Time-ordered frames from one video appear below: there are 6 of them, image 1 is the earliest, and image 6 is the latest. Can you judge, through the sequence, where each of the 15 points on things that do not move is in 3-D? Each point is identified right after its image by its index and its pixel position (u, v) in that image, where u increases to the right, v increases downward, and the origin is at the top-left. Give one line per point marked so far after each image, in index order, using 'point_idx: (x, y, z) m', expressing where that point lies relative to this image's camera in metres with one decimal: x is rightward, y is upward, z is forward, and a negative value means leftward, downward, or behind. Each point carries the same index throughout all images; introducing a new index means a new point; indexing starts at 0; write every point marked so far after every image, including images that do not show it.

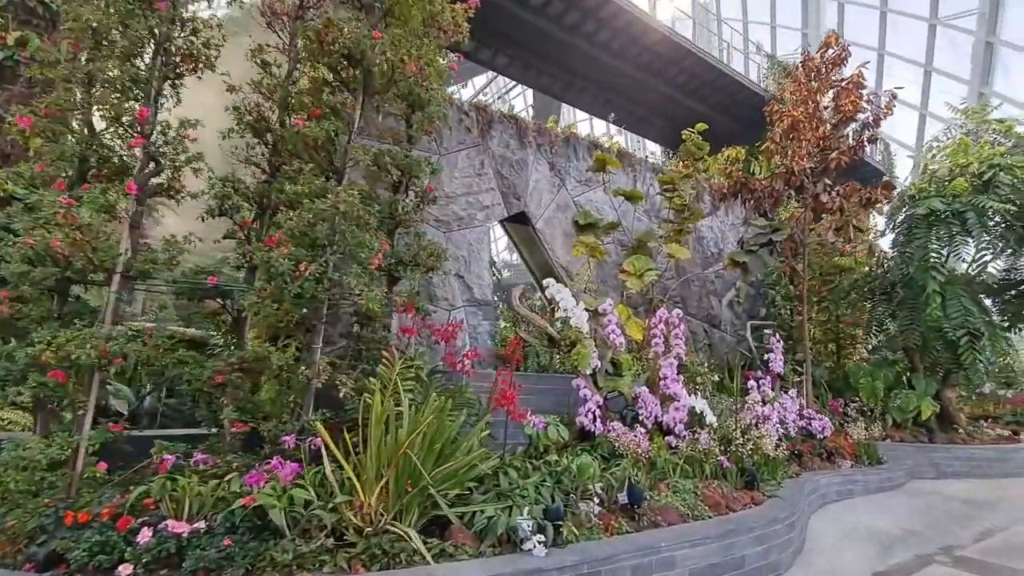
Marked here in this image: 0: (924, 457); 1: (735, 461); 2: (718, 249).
0: (+5.4, -2.2, +6.5) m
1: (+1.8, -1.4, +4.1) m
2: (+3.3, +0.6, +7.9) m
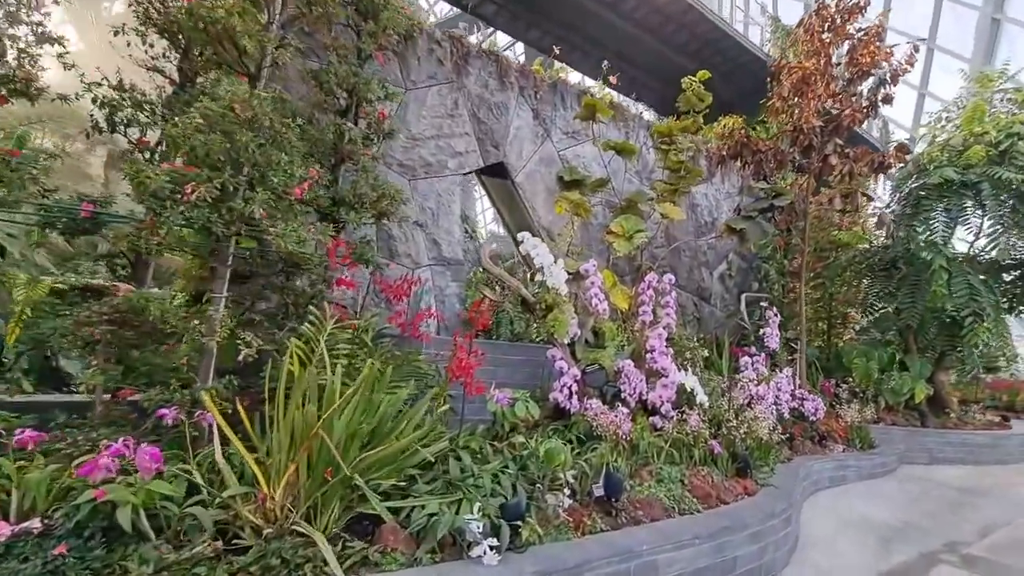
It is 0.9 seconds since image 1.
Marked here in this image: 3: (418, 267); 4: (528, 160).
0: (+5.0, -1.9, +6.2) m
1: (+1.6, -1.2, +3.7) m
2: (+3.0, +1.0, +7.4) m
3: (-1.0, +0.2, +4.3) m
4: (+0.2, +1.3, +5.3) m
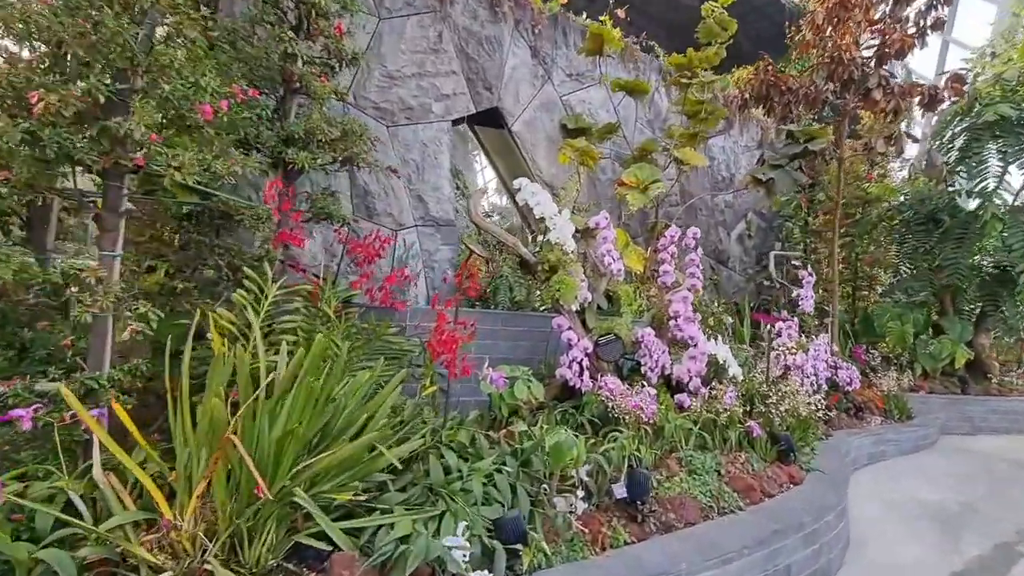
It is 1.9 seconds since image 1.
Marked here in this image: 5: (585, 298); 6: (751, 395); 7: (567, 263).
0: (+5.1, -1.4, +5.7) m
1: (+1.6, -0.9, +3.2) m
2: (+3.0, +1.5, +6.8) m
3: (-1.0, +0.5, +3.8) m
4: (+0.1, +1.7, +4.6) m
5: (+0.4, -0.1, +2.9) m
6: (+1.6, -0.7, +3.3) m
7: (+0.3, +0.1, +2.9) m
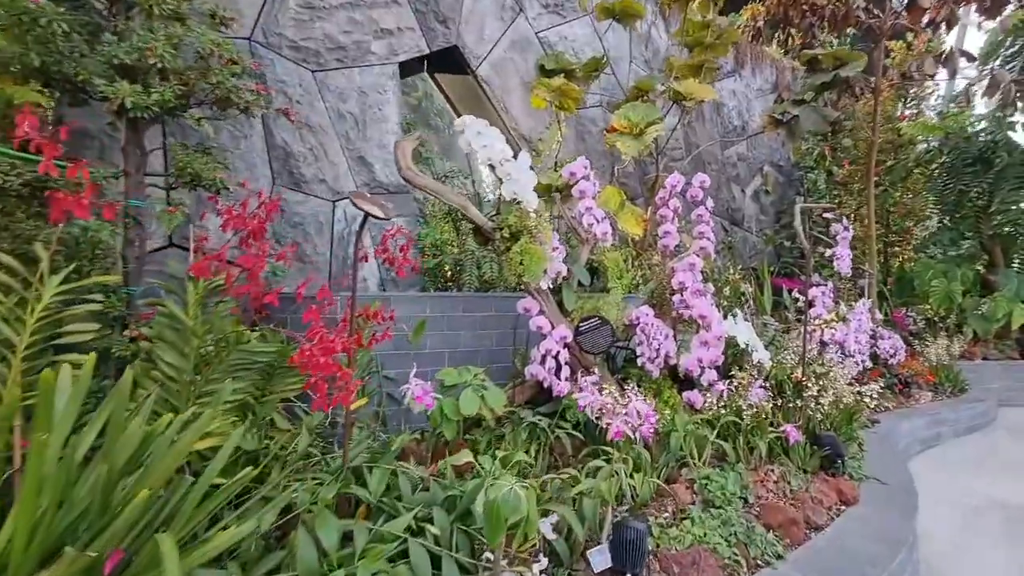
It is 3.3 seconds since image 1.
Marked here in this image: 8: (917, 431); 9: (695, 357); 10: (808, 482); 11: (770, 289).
0: (+5.0, -0.9, +4.9) m
1: (+1.4, -0.7, +2.5) m
2: (+2.7, +2.0, +5.9) m
3: (-1.2, +0.6, +3.1) m
4: (-0.1, +1.9, +3.9) m
5: (+0.2, +0.1, +2.2) m
6: (+1.4, -0.5, +2.6) m
7: (+0.1, +0.2, +2.2) m
8: (+2.9, -1.0, +3.6) m
9: (+0.8, -0.3, +2.3) m
10: (+1.3, -0.8, +2.1) m
11: (+2.1, 0.0, +4.1) m
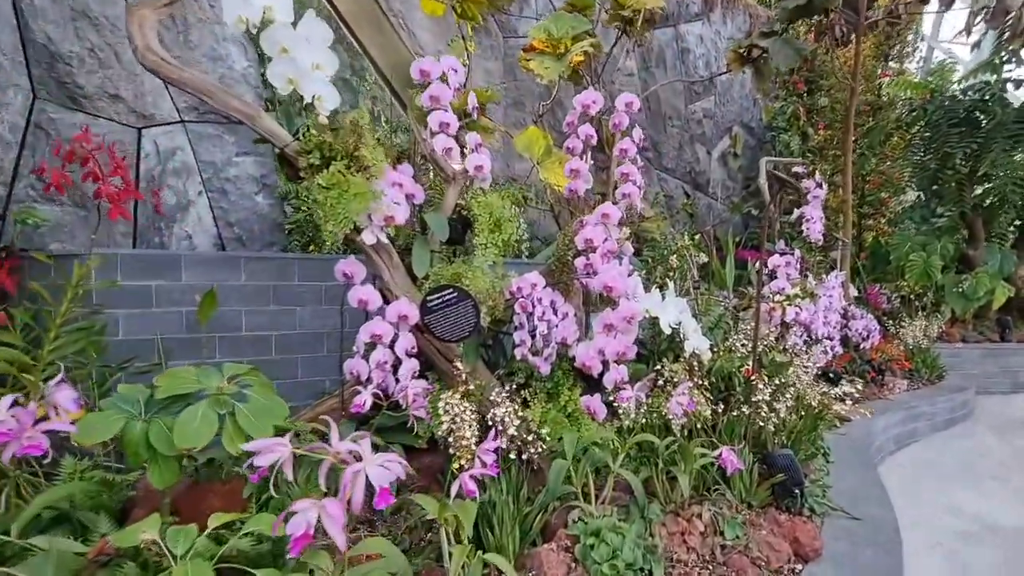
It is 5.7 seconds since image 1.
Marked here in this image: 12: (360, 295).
0: (+4.3, -0.7, +4.4) m
1: (+0.8, -0.5, +1.8) m
2: (+2.1, +2.3, +5.2) m
3: (-1.8, +0.8, +2.2) m
4: (-0.7, +2.1, +3.0) m
5: (-0.4, +0.2, +1.5) m
6: (+0.8, -0.4, +2.0) m
7: (-0.4, +0.4, +1.5) m
8: (+2.3, -0.9, +3.0) m
9: (+0.3, -0.2, +1.6) m
10: (+0.7, -0.7, +1.5) m
11: (+1.5, +0.2, +3.4) m
12: (-0.5, 0.0, +1.4) m
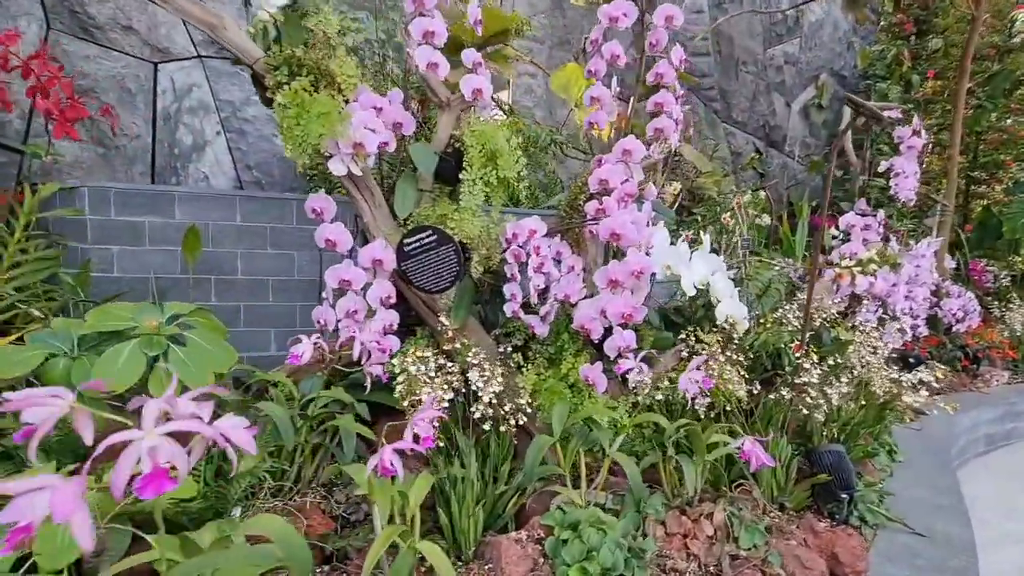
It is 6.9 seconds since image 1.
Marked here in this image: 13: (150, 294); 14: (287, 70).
0: (+4.6, -0.5, +3.7) m
1: (+0.8, -0.4, +1.5) m
2: (+2.6, +2.6, +4.5) m
3: (-1.7, +1.0, +2.2) m
4: (-0.5, +2.4, +2.7) m
5: (-0.4, +0.4, +1.3) m
6: (+0.9, -0.2, +1.7) m
7: (-0.5, +0.5, +1.3) m
8: (+2.4, -0.7, +2.6) m
9: (+0.2, 0.0, +1.3) m
10: (+0.6, -0.6, +1.2) m
11: (+1.7, +0.4, +3.0) m
12: (-0.5, +0.1, +1.3) m
13: (-1.2, 0.0, +1.7) m
14: (-0.6, +0.6, +1.3) m
